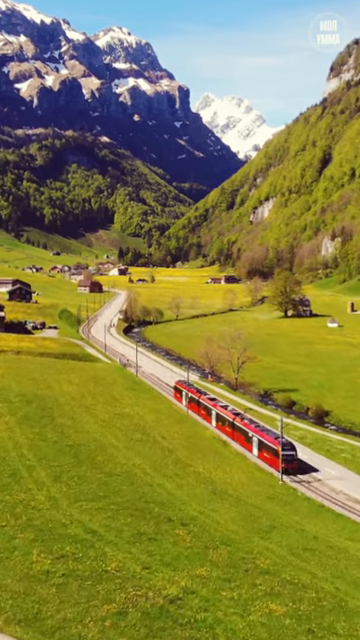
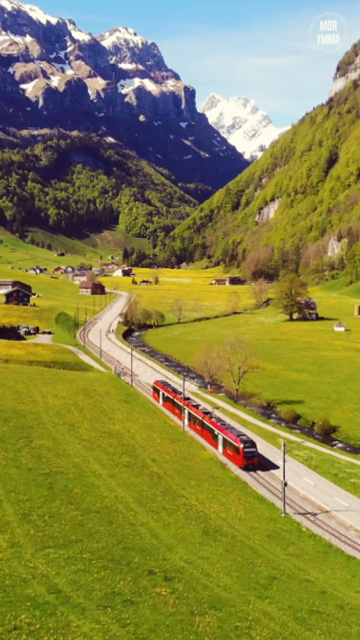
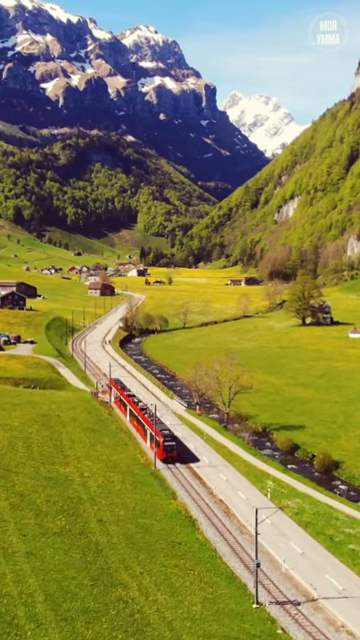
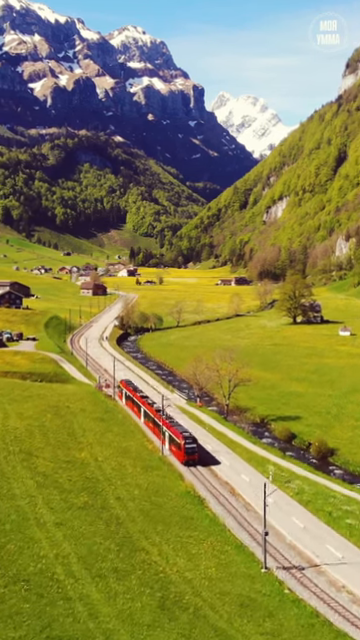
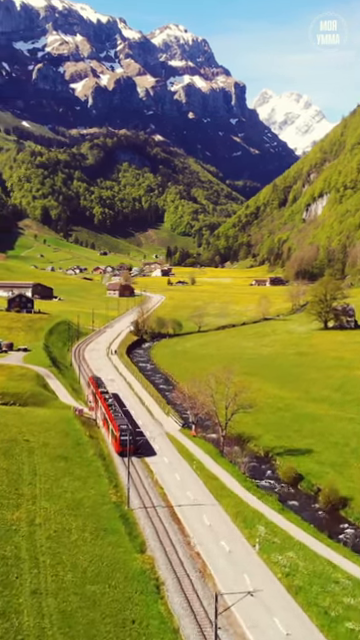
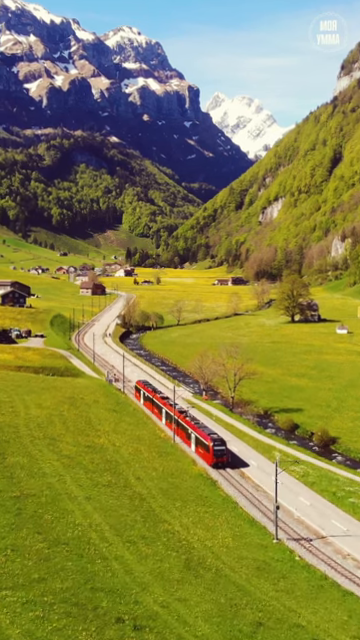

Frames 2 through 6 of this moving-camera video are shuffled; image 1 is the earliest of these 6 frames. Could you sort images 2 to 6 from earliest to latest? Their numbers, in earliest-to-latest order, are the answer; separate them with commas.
2, 6, 4, 3, 5
